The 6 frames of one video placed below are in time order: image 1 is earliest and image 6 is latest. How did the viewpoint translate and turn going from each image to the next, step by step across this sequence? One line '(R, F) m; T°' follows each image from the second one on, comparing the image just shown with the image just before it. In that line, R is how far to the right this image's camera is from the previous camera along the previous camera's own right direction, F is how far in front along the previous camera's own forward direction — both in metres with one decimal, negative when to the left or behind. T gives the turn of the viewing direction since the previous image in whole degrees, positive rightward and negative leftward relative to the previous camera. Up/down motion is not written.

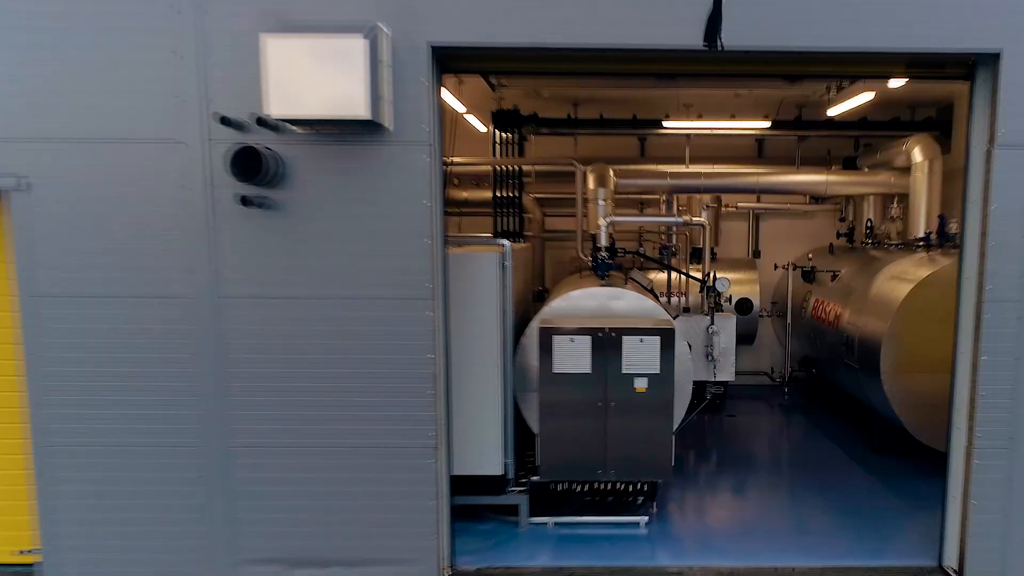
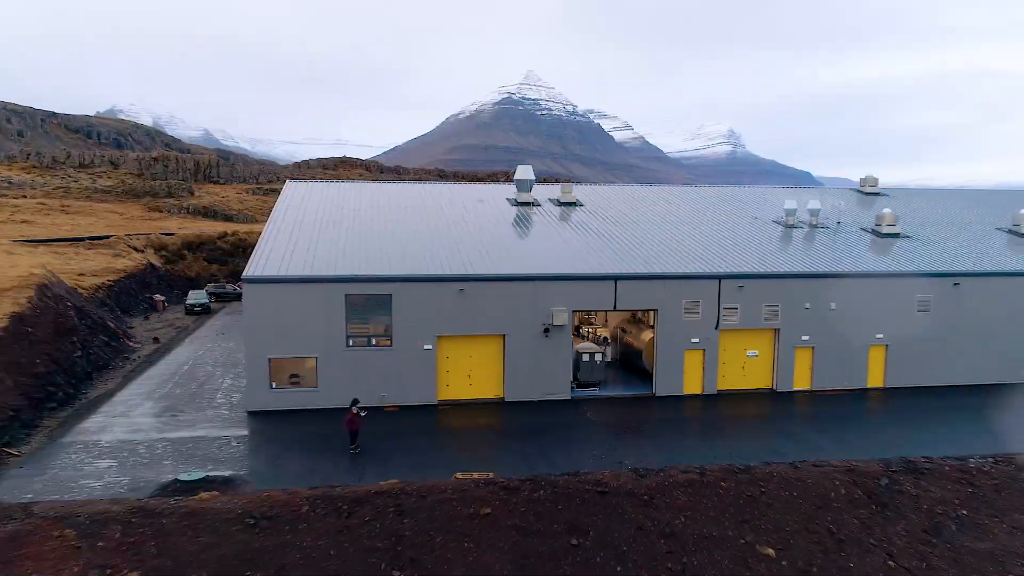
(-1.3, -5.0) m; +9°
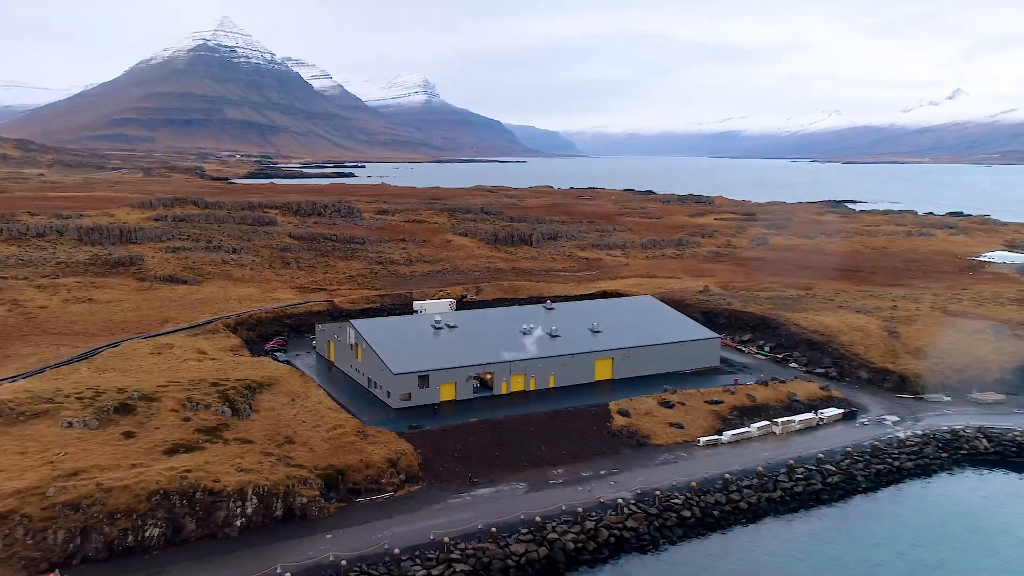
(-4.2, -17.0) m; +13°
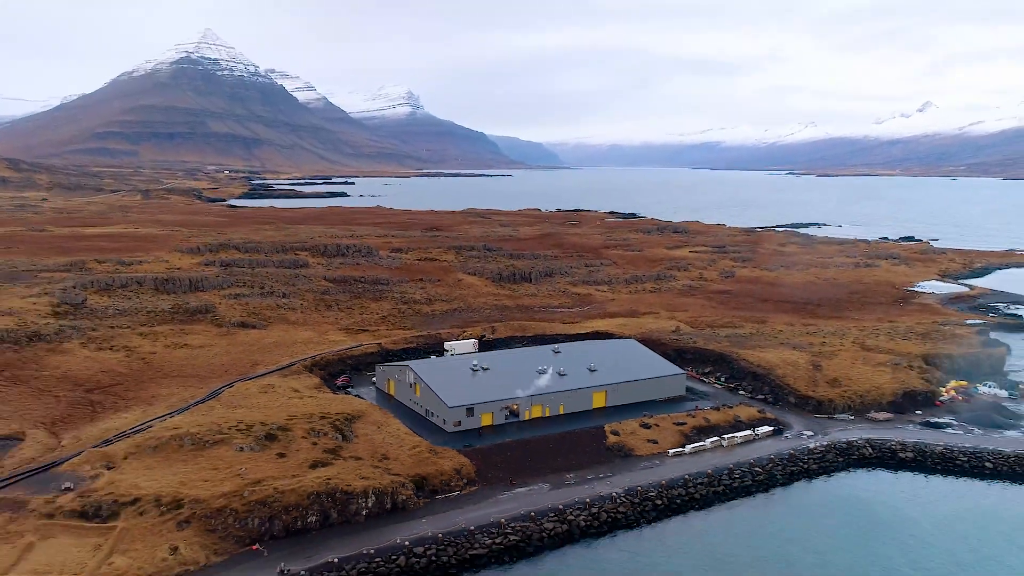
(-0.9, -9.0) m; +1°
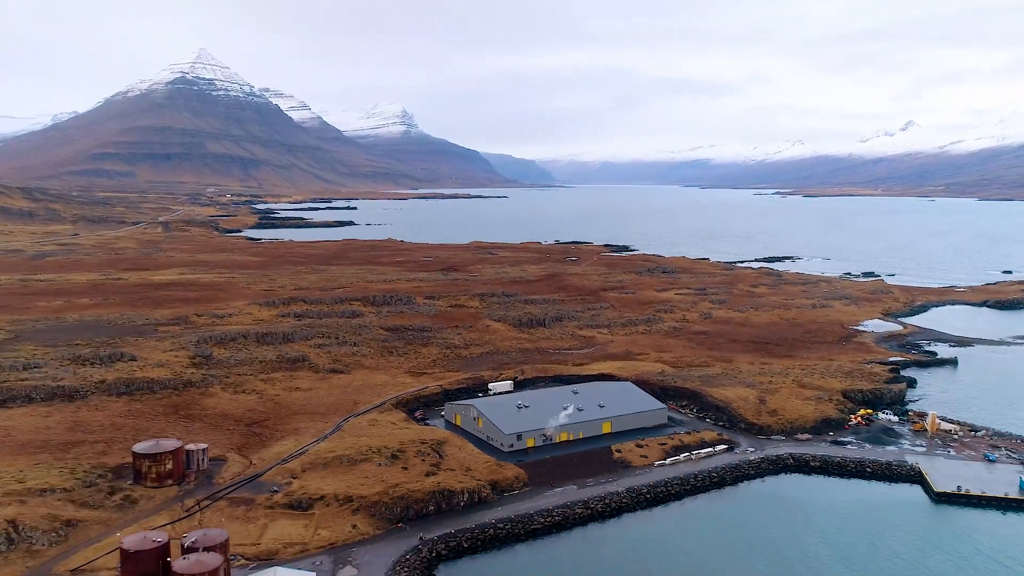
(-1.5, -15.3) m; 0°
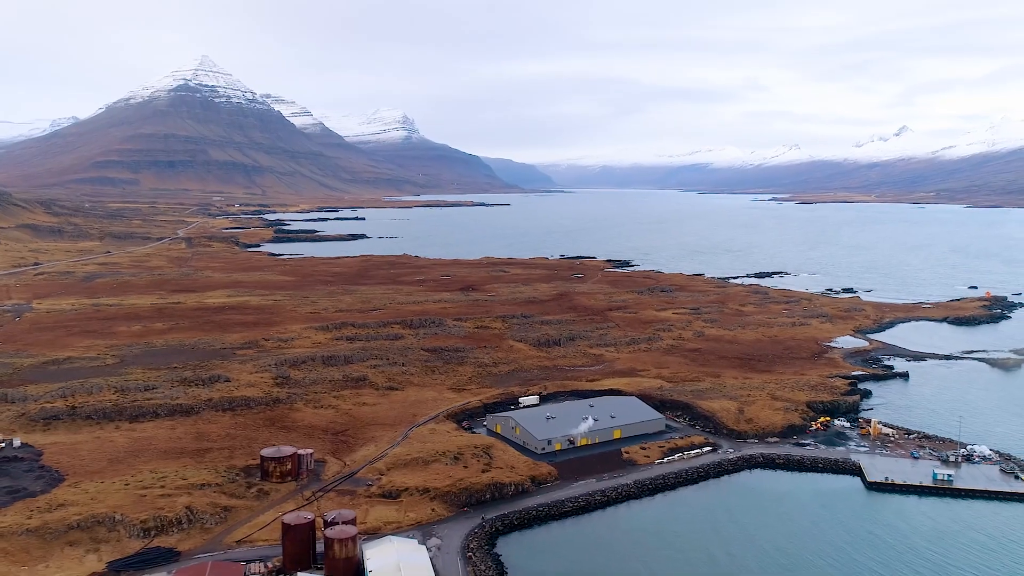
(-1.4, -13.7) m; 0°
